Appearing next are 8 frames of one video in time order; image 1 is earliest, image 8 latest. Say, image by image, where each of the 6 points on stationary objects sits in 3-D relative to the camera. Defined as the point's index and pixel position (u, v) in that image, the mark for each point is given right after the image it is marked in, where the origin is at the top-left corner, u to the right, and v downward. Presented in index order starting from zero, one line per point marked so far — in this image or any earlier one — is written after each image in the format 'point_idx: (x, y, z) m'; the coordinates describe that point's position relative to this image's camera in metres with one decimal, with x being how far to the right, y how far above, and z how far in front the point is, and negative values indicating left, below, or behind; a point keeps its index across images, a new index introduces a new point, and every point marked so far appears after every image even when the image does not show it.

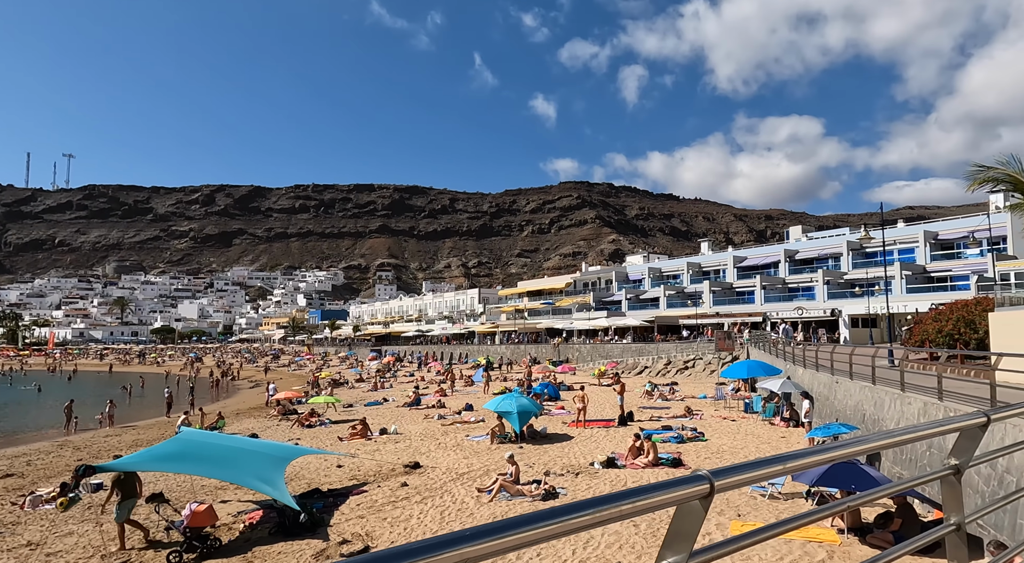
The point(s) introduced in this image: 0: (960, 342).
0: (+14.1, -1.9, +19.8) m
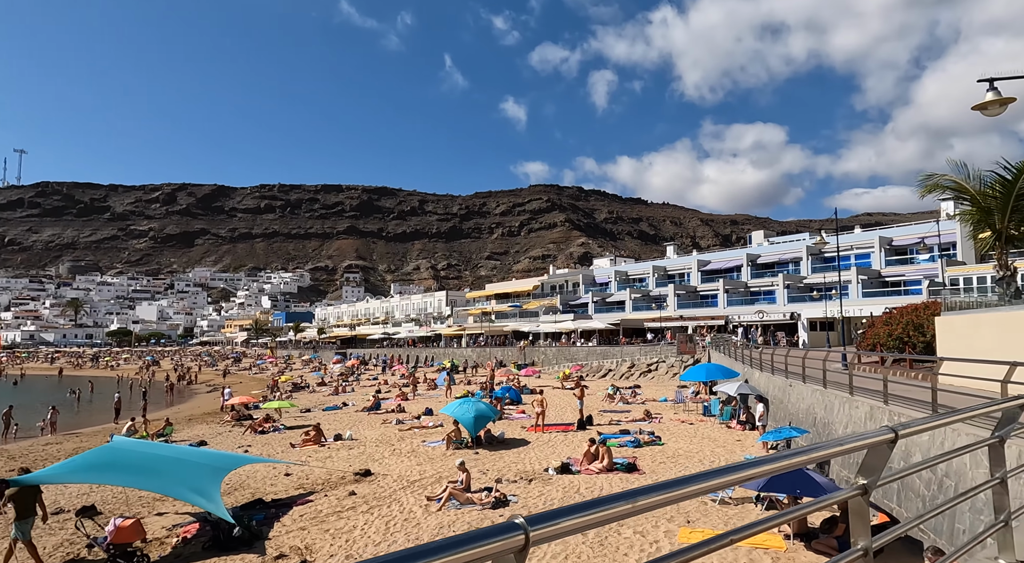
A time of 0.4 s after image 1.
0: (+12.7, -2.0, +20.2) m
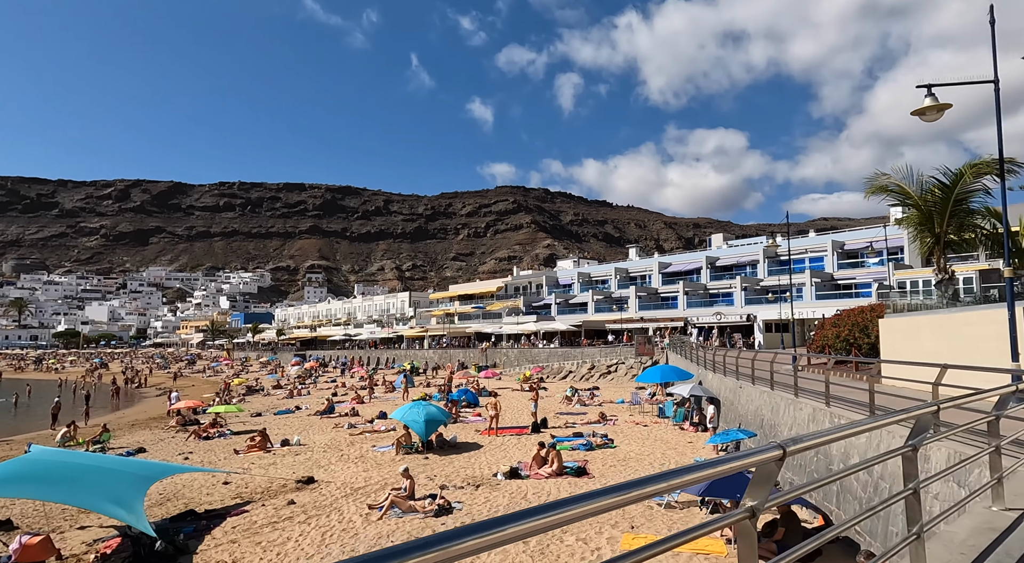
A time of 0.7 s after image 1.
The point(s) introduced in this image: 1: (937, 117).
0: (+11.2, -2.1, +20.6) m
1: (+8.0, +3.1, +11.9) m
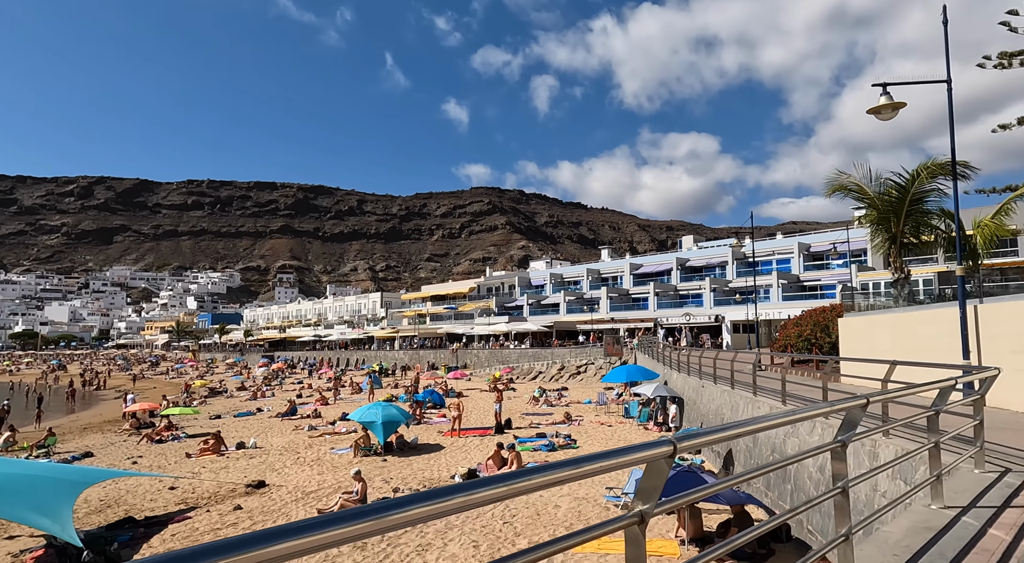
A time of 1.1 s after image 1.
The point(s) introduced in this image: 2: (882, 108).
0: (+10.0, -2.1, +20.7) m
1: (+7.2, +3.2, +11.9) m
2: (+7.0, +3.3, +11.9) m
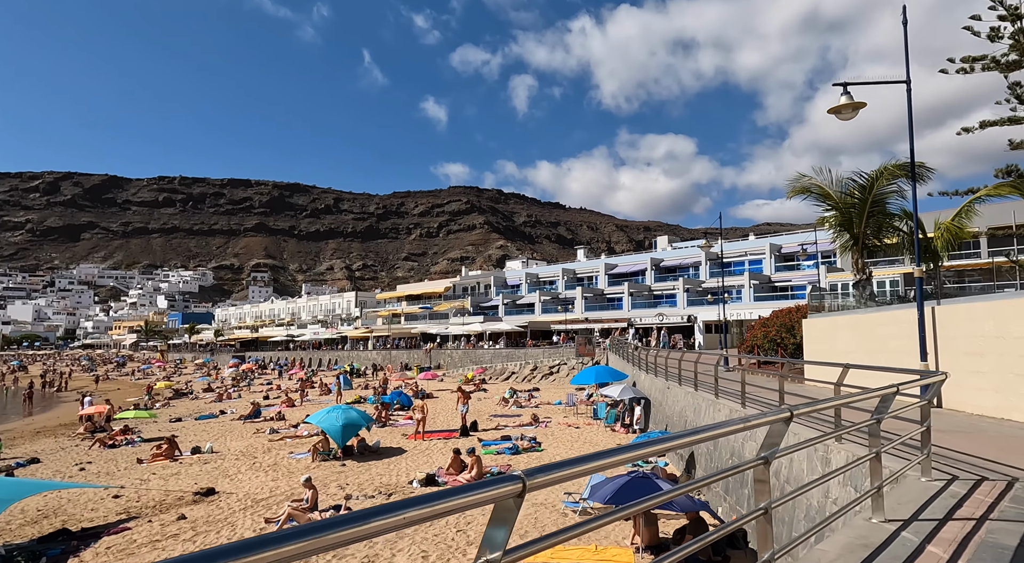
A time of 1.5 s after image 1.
0: (+8.9, -2.2, +20.8) m
1: (+6.4, +3.1, +11.8) m
2: (+6.2, +3.3, +11.8) m
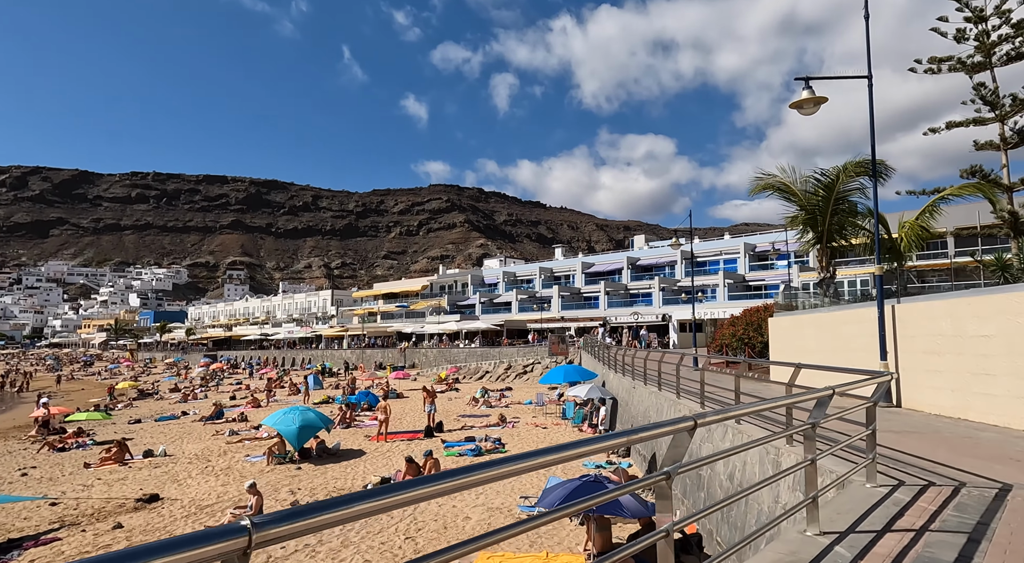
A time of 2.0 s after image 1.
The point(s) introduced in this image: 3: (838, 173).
0: (+7.8, -2.1, +20.6) m
1: (+5.6, +3.2, +11.6) m
2: (+5.4, +3.3, +11.6) m
3: (+7.8, +2.6, +15.0) m
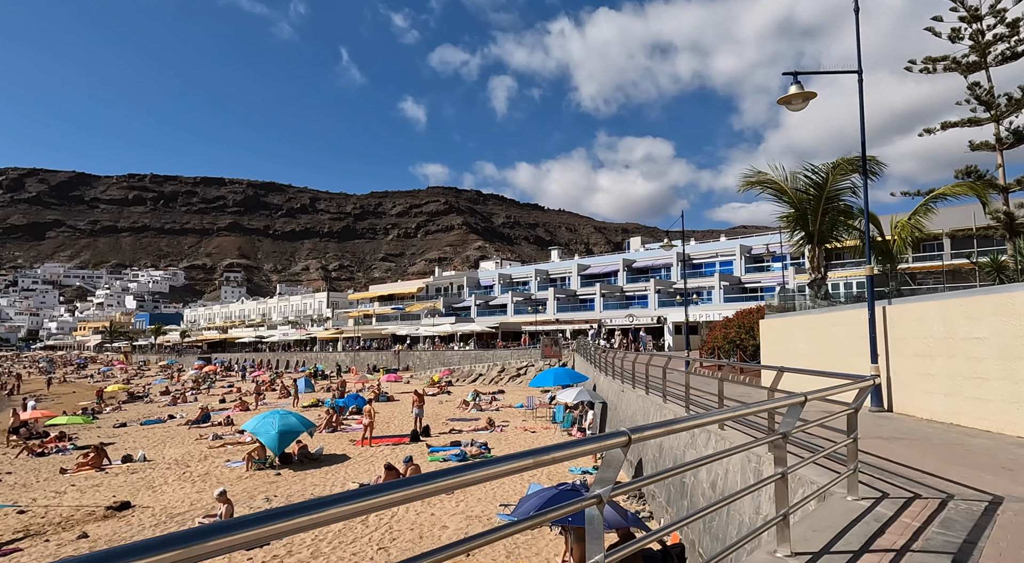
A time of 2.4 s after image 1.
0: (+7.4, -2.2, +20.3) m
1: (+5.2, +3.1, +11.3) m
2: (+5.0, +3.3, +11.3) m
3: (+7.4, +2.6, +14.7) m
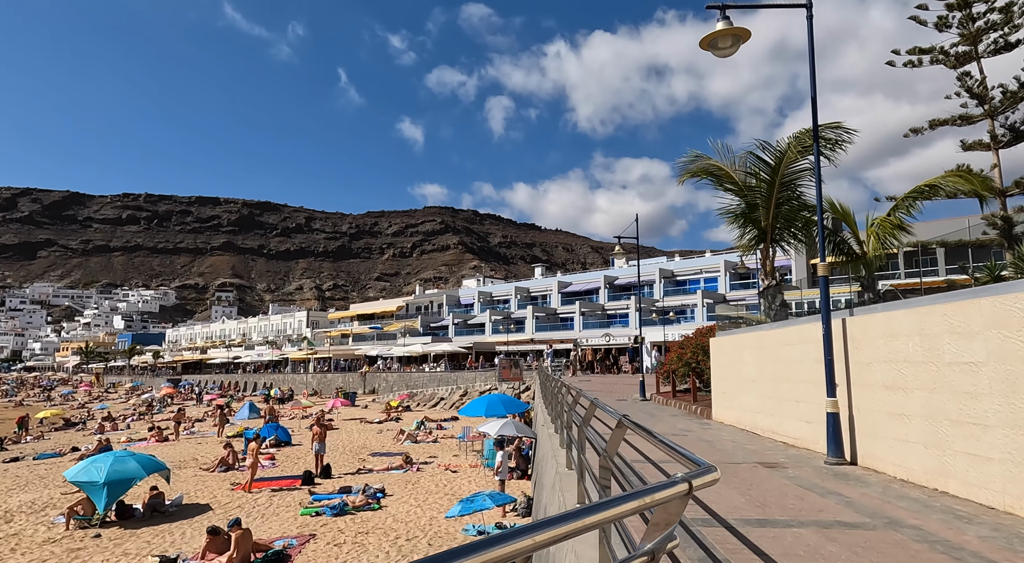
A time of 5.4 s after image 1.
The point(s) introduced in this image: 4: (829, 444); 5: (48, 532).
0: (+5.1, -2.5, +17.2) m
1: (+2.9, +3.1, +8.4) m
2: (+2.7, +3.2, +8.4) m
3: (+5.1, +2.4, +11.8) m
4: (+4.2, -2.1, +8.2) m
5: (-9.4, -5.0, +12.8) m
